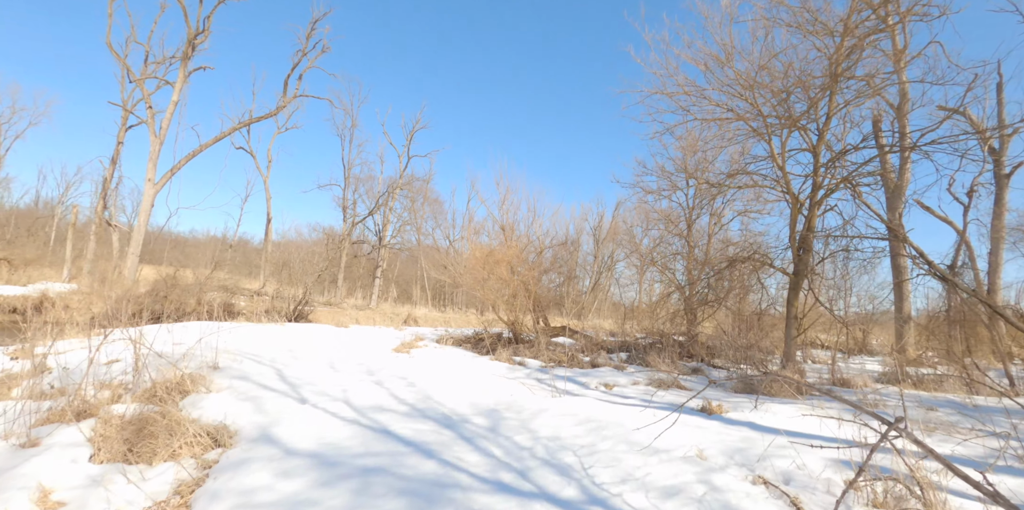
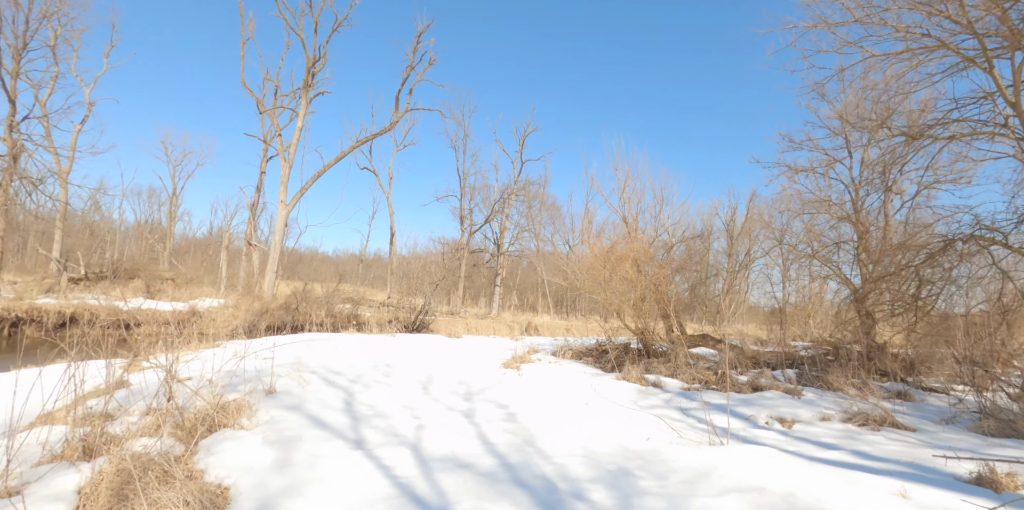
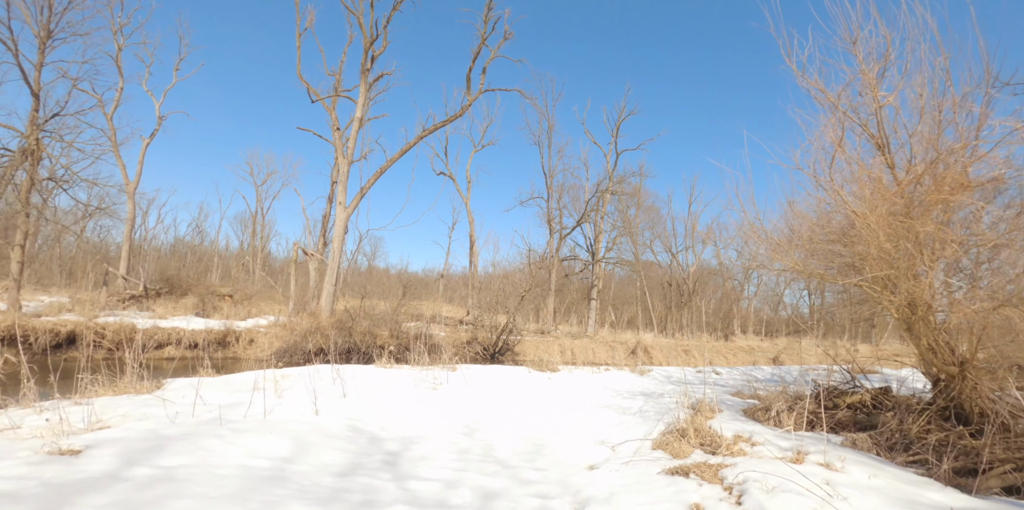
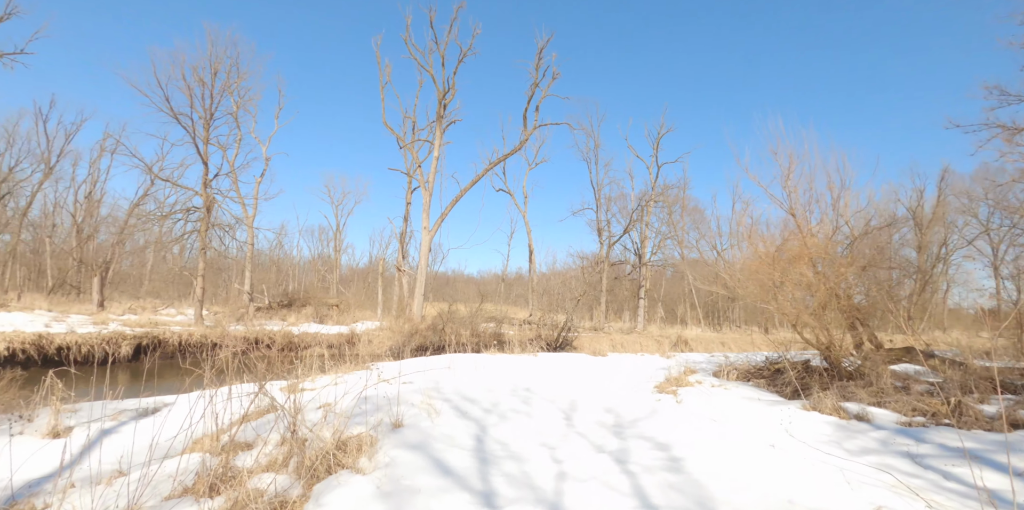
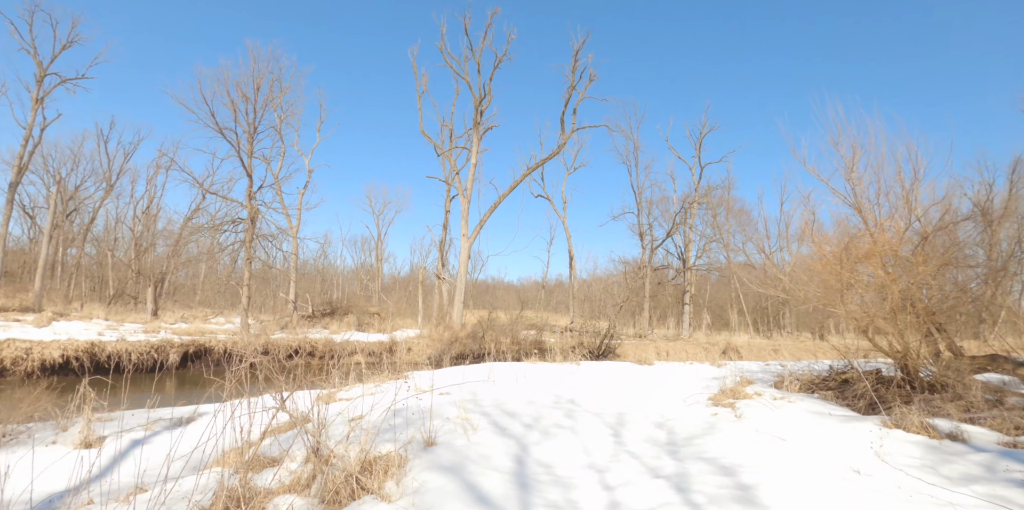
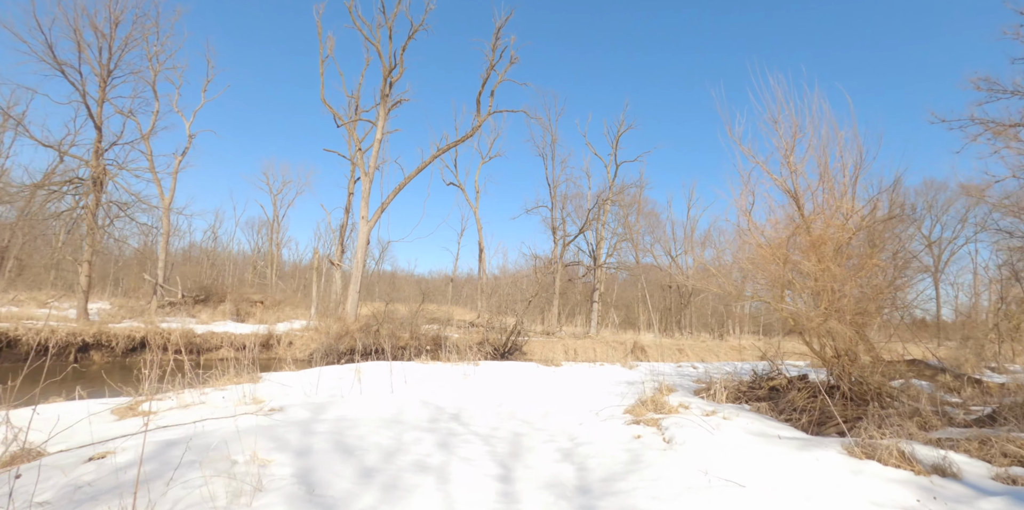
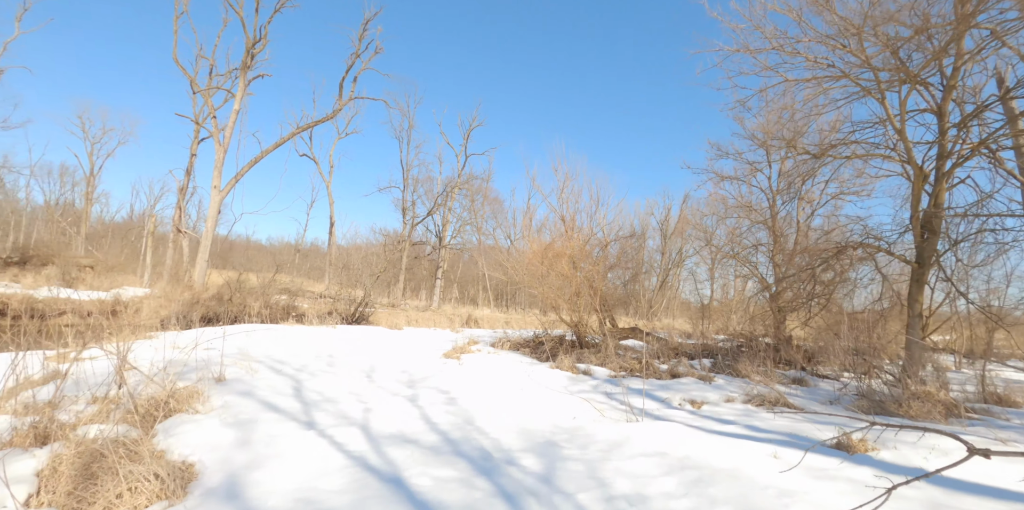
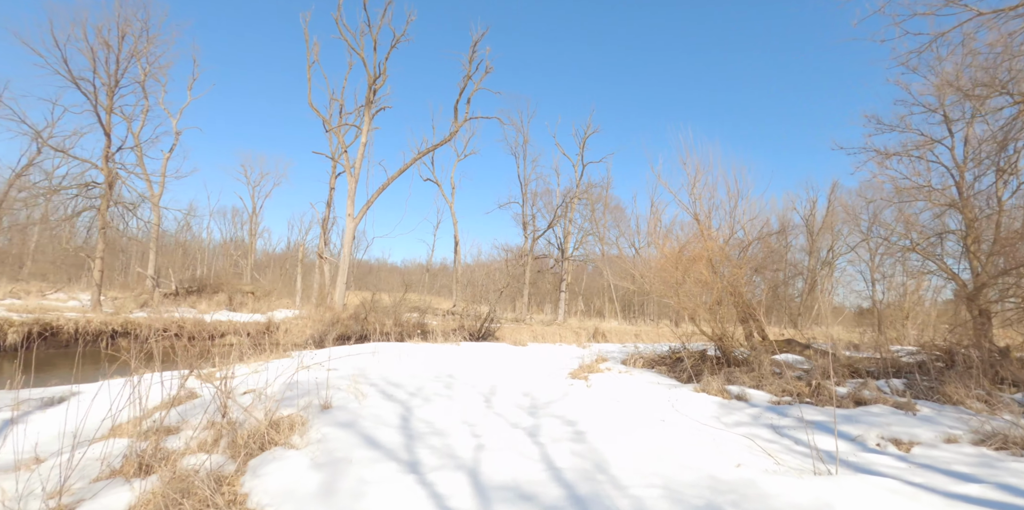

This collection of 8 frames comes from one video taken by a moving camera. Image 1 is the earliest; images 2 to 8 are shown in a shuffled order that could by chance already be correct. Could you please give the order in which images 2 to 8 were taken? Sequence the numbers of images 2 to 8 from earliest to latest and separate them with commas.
7, 2, 8, 4, 5, 6, 3
